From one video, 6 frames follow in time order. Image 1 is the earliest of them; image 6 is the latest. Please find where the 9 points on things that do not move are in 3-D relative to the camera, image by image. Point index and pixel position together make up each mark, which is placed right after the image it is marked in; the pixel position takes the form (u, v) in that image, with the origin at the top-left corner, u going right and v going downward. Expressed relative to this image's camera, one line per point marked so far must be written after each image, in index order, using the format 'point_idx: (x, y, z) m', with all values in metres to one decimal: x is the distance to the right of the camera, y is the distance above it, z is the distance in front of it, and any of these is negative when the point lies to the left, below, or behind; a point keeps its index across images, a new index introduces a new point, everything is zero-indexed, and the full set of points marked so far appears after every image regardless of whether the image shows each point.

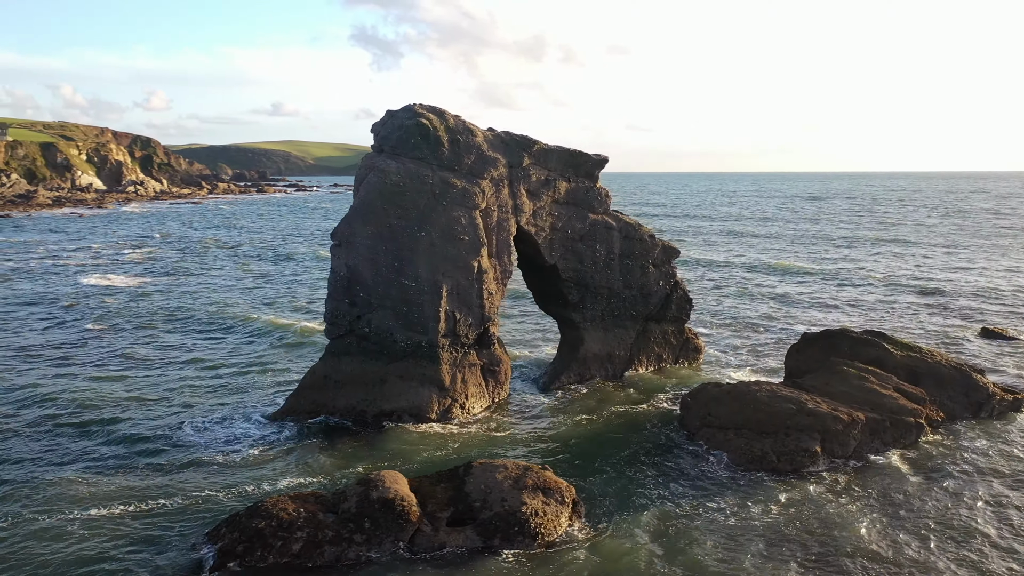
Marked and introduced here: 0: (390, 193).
0: (-2.9, +2.3, +19.3) m
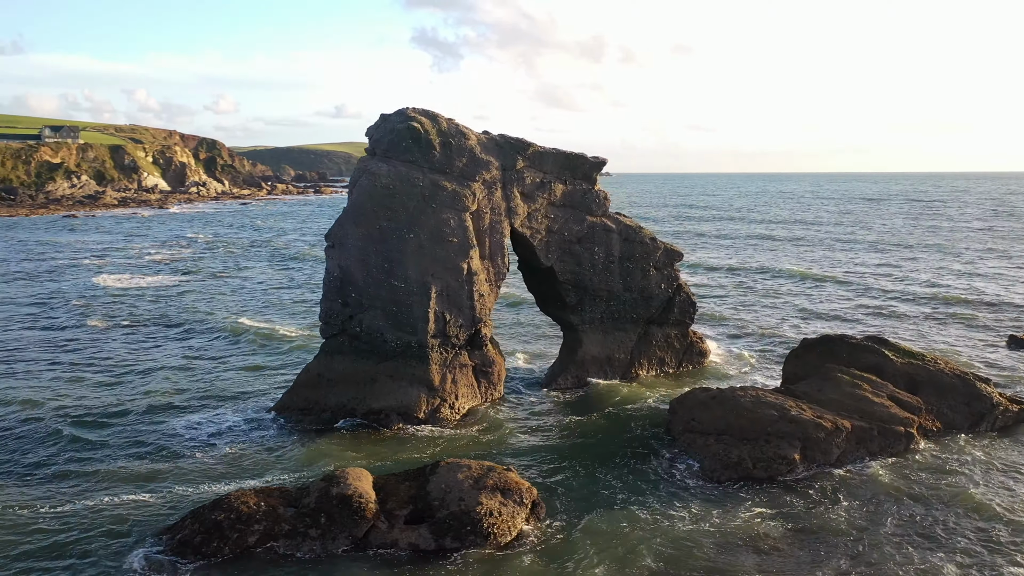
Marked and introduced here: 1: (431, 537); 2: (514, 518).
0: (-3.2, +2.3, +19.7) m
1: (-1.4, -4.1, +13.2) m
2: (0.0, -4.0, +13.7) m
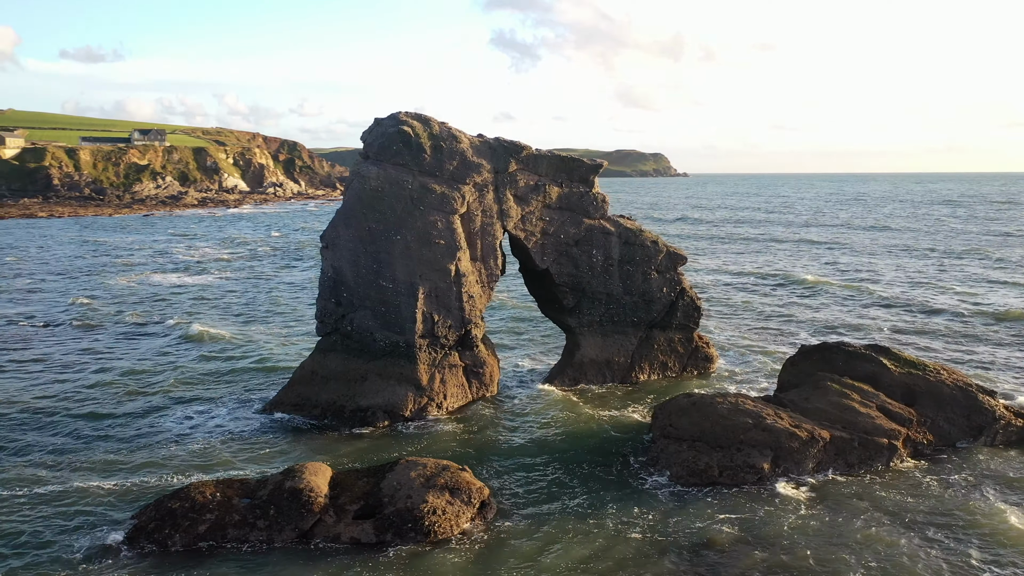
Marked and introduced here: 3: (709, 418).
0: (-3.6, +2.3, +20.1) m
1: (-2.4, -4.1, +13.5) m
2: (-0.9, -4.0, +13.9) m
3: (+4.2, -2.8, +17.1) m
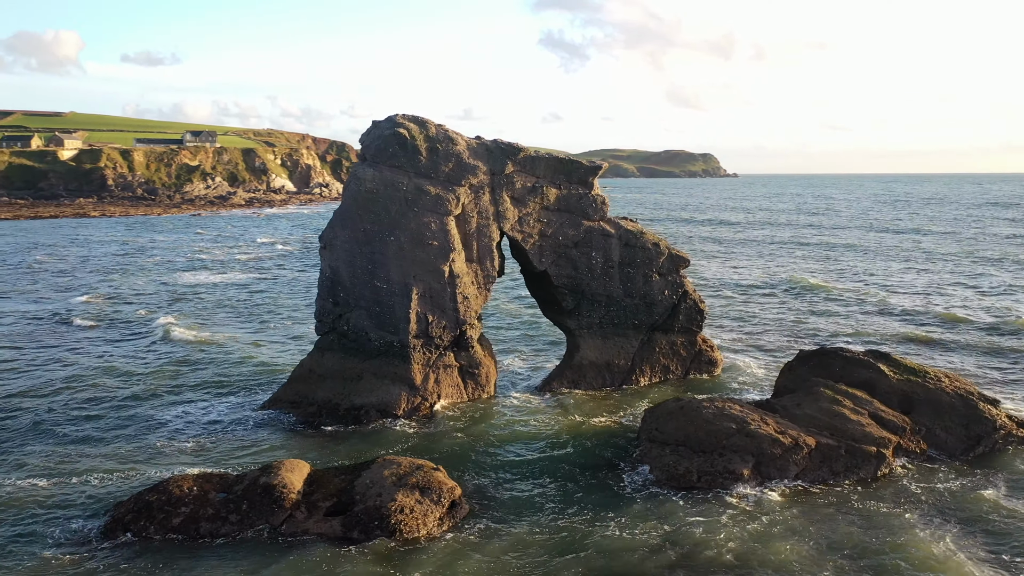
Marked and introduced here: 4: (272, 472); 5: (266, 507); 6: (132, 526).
0: (-3.7, +2.3, +20.4) m
1: (-3.0, -4.2, +13.7) m
2: (-1.5, -4.0, +14.0) m
3: (+3.9, -2.9, +17.0) m
4: (-4.4, -3.4, +14.5) m
5: (-4.3, -3.8, +13.9) m
6: (-6.5, -4.1, +13.6) m
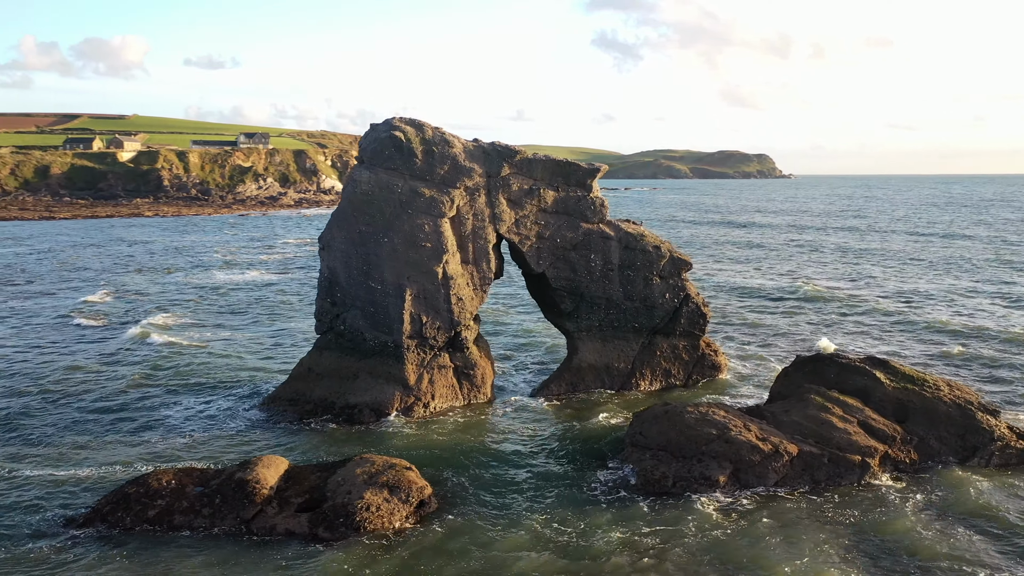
0: (-3.9, +2.3, +20.7) m
1: (-3.6, -4.2, +14.0) m
2: (-2.1, -4.1, +14.2) m
3: (+3.4, -3.0, +16.8) m
4: (-5.0, -3.4, +14.9) m
5: (-4.9, -3.8, +14.3) m
6: (-7.2, -4.1, +14.1) m
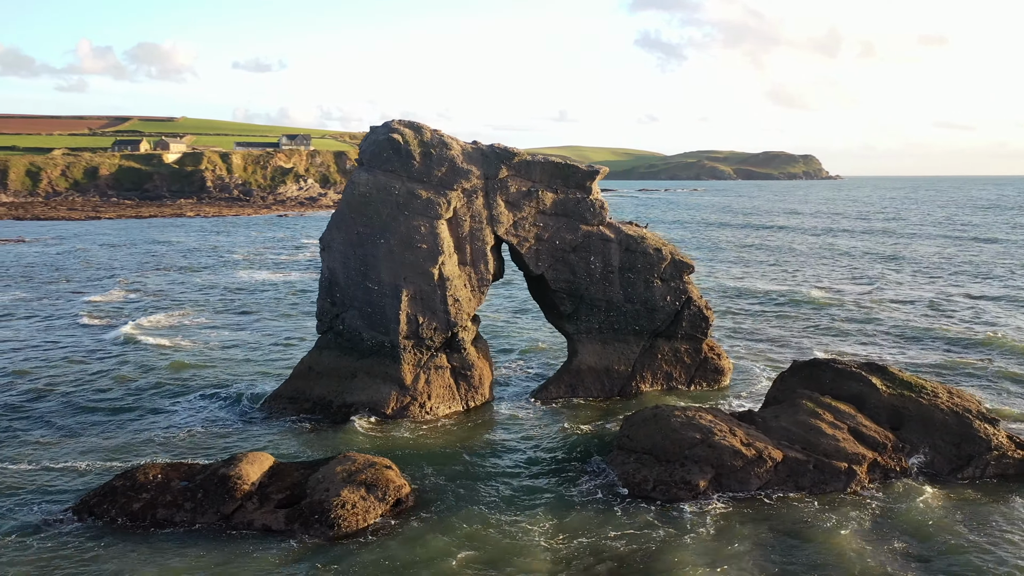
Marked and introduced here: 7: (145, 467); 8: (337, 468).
0: (-4.0, +2.2, +21.0) m
1: (-4.1, -4.2, +14.2) m
2: (-2.6, -4.1, +14.4) m
3: (+3.1, -3.0, +16.7) m
4: (-5.4, -3.4, +15.2) m
5: (-5.4, -3.8, +14.6) m
6: (-7.6, -4.0, +14.5) m
7: (-7.2, -3.5, +15.5) m
8: (-3.4, -3.4, +15.2) m
